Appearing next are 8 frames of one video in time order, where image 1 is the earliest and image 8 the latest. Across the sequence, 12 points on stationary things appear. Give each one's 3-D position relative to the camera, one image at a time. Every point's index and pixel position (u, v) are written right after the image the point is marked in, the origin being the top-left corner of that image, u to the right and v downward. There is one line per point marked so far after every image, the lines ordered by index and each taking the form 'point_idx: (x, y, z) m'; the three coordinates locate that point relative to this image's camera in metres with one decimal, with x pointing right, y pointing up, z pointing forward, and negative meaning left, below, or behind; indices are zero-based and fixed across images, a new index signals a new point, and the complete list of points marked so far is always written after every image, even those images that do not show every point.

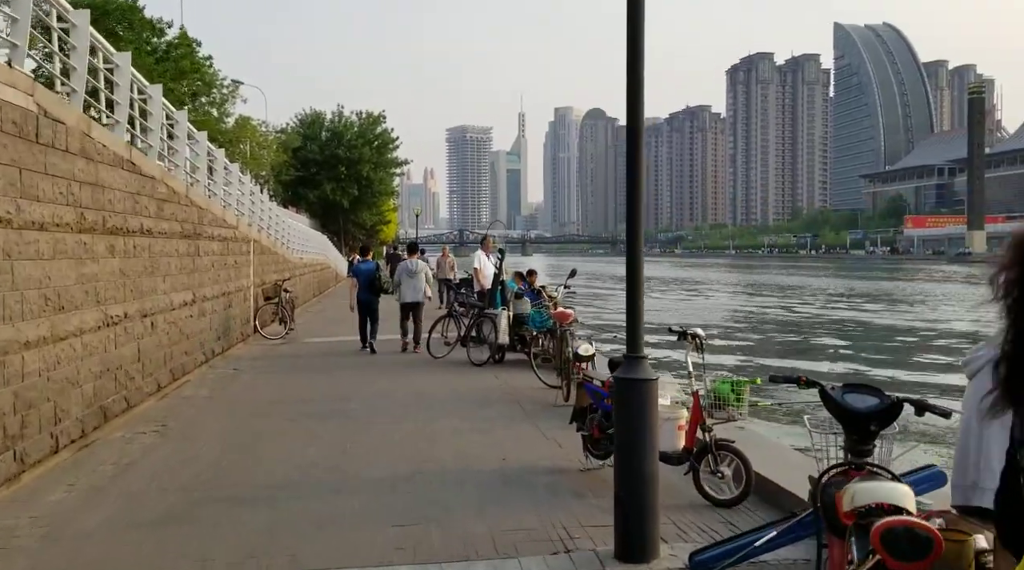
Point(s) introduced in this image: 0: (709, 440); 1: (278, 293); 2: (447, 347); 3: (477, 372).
0: (+1.1, -0.8, +4.8) m
1: (-4.0, -0.1, +15.3) m
2: (-0.9, -0.9, +12.0) m
3: (-0.4, -1.0, +10.7) m
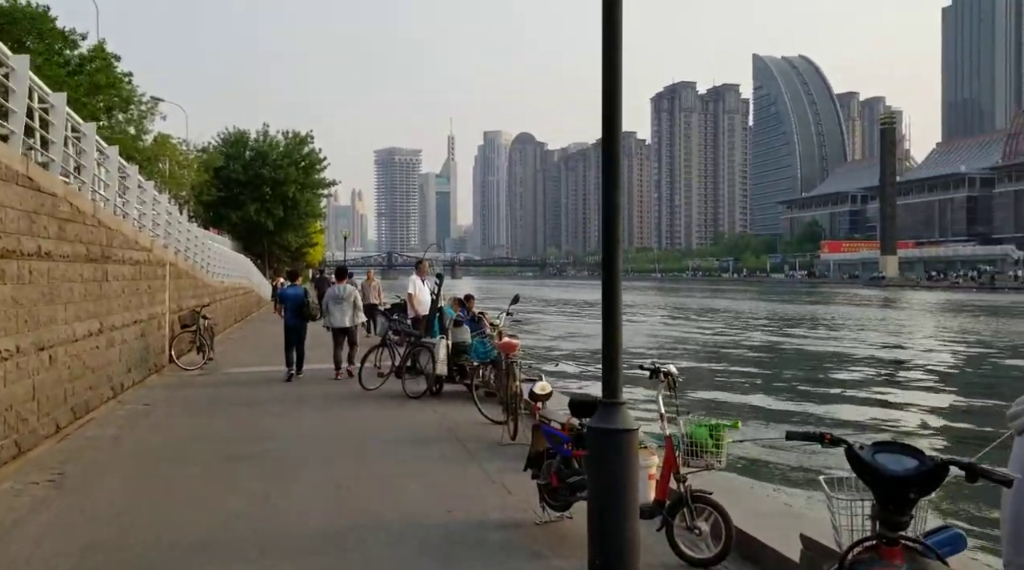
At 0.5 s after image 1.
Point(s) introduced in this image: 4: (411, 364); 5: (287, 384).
0: (+0.8, -1.0, +4.3) m
1: (-5.1, -0.6, +14.4) m
2: (-1.7, -1.2, +11.3) m
3: (-1.1, -1.4, +10.0) m
4: (-1.2, -1.0, +10.7) m
5: (-3.2, -1.4, +12.6) m
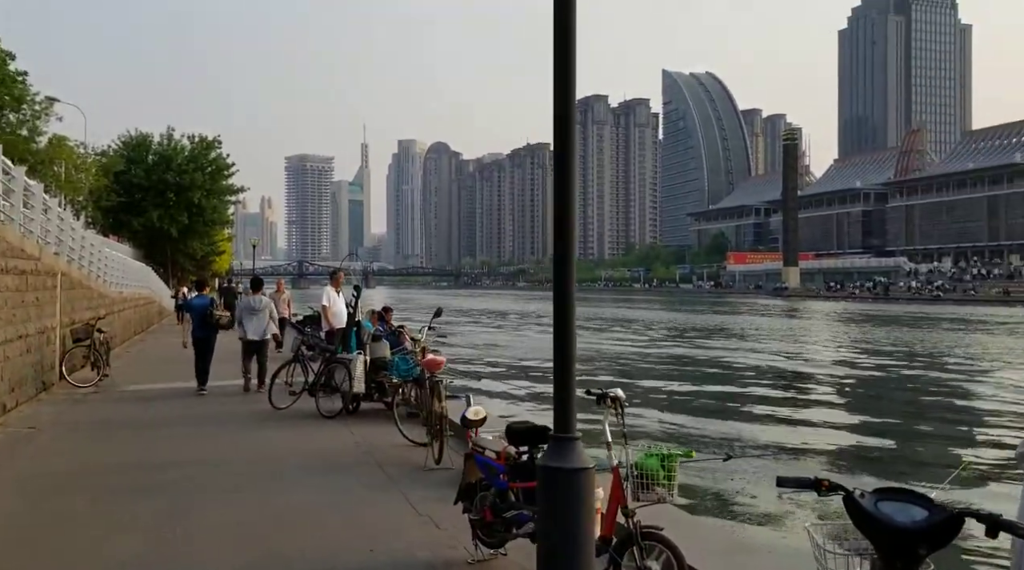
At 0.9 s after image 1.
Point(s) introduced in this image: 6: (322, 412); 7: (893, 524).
0: (+0.5, -1.1, +3.9) m
1: (-6.3, -0.7, +13.4) m
2: (-2.6, -1.3, +10.7) m
3: (-2.0, -1.5, +9.4) m
4: (-2.1, -1.1, +10.1) m
5: (-4.3, -1.5, +11.8) m
6: (-2.1, -1.4, +10.1) m
7: (+1.0, -0.6, +2.2) m
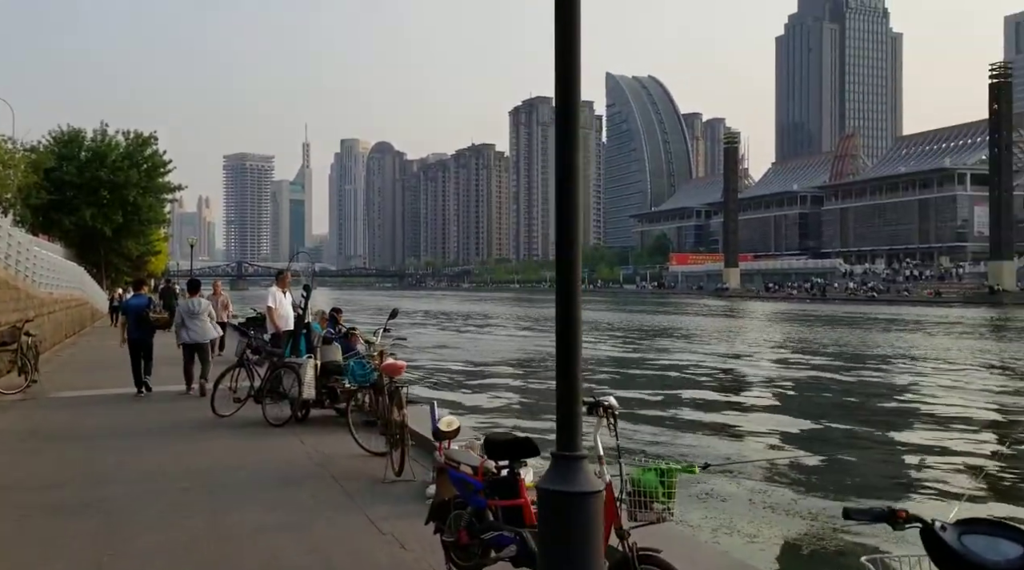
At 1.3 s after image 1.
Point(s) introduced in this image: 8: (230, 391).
0: (+0.5, -1.1, +3.6) m
1: (-7.0, -0.7, +12.6) m
2: (-3.1, -1.4, +10.1) m
3: (-2.4, -1.5, +8.9) m
4: (-2.6, -1.1, +9.5) m
5: (-4.9, -1.5, +11.2) m
6: (-2.6, -1.4, +9.6) m
7: (+1.0, -0.6, +1.9) m
8: (-3.2, -1.2, +10.0) m
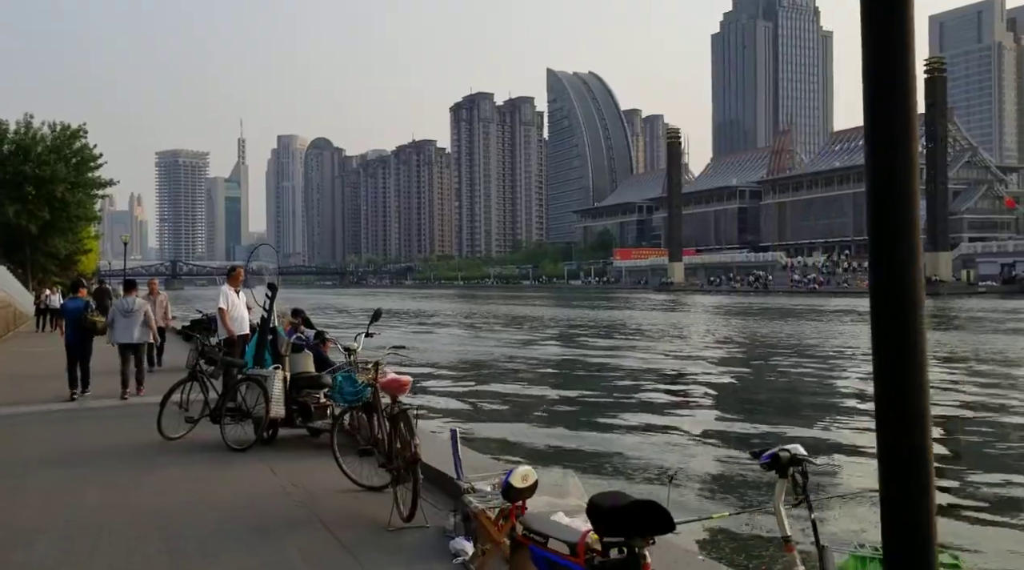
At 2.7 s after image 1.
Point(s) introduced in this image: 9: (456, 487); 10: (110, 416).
0: (+0.9, -1.0, +2.3) m
1: (-7.2, -0.8, +10.9) m
2: (-3.1, -1.3, +8.6) m
3: (-2.3, -1.5, +7.4) m
4: (-2.5, -1.1, +8.1) m
5: (-5.0, -1.5, +9.6) m
6: (-2.5, -1.4, +8.1) m
7: (+1.5, -0.6, +0.7) m
8: (-3.2, -1.2, +8.5) m
9: (-0.3, -1.3, +5.7) m
10: (-4.7, -1.5, +10.5) m
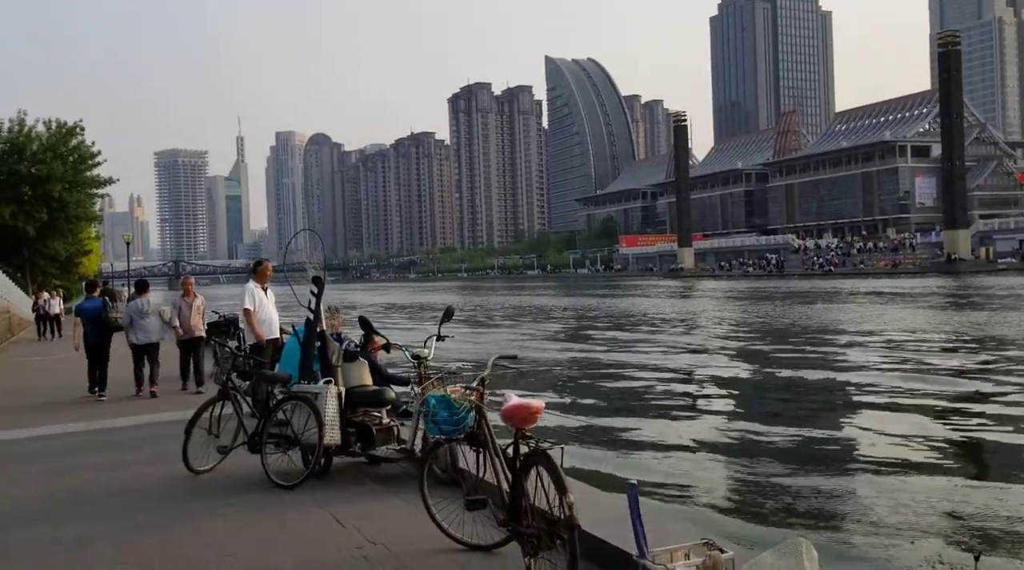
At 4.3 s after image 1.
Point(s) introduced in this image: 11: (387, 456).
0: (+1.7, -1.0, +0.8) m
1: (-6.4, -0.8, +9.3) m
2: (-2.3, -1.3, +7.0) m
3: (-1.5, -1.4, +5.9) m
4: (-1.7, -1.1, +6.5) m
5: (-4.1, -1.6, +8.0) m
6: (-1.7, -1.4, +6.6) m
7: (+2.3, -0.5, -0.9) m
8: (-2.4, -1.1, +7.0) m
9: (+0.5, -1.2, +4.1) m
10: (-3.9, -1.5, +8.9) m
11: (-0.9, -1.3, +6.6) m
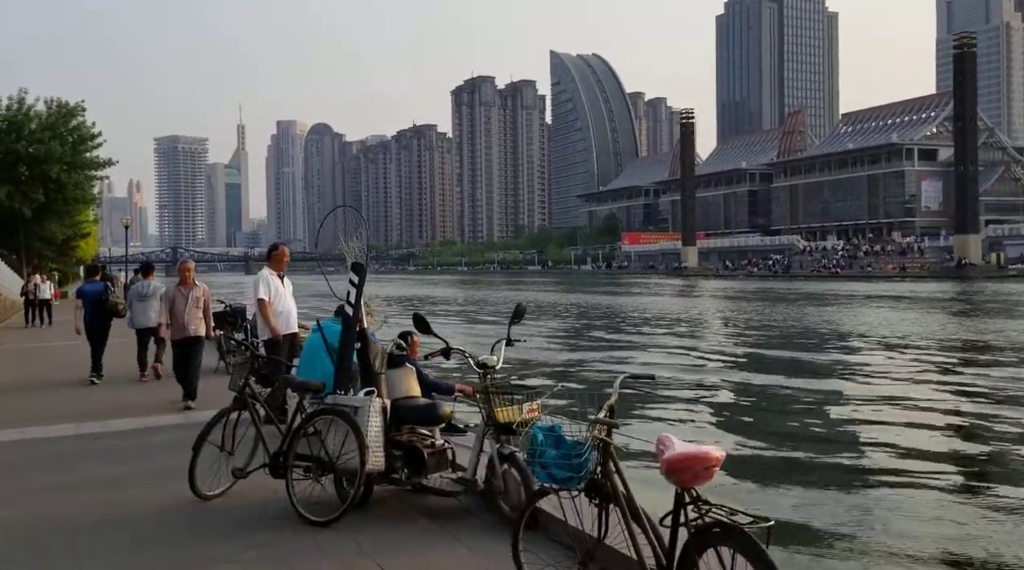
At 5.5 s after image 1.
0: (+2.2, -1.0, -0.4) m
1: (-5.9, -0.6, +8.1) m
2: (-1.8, -1.2, +5.8) m
3: (-1.0, -1.4, +4.7) m
4: (-1.2, -1.0, +5.3) m
5: (-3.7, -1.4, +6.8) m
6: (-1.2, -1.3, +5.3) m
7: (+2.8, -0.6, -2.1) m
8: (-1.9, -1.0, +5.8) m
9: (+1.0, -1.2, +2.9) m
10: (-3.4, -1.4, +7.7) m
11: (-0.4, -1.2, +5.3) m
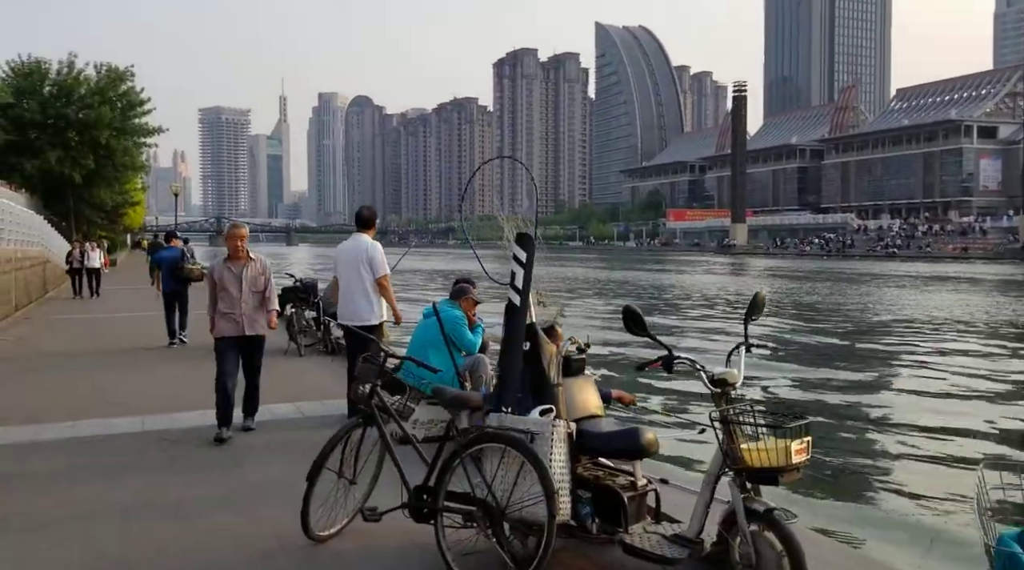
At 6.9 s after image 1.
0: (+3.0, -1.1, -2.0) m
1: (-4.7, -0.4, +6.8) m
2: (-0.8, -1.1, +4.4) m
3: (0.0, -1.3, +3.3) m
4: (-0.2, -0.9, +3.9) m
5: (-2.6, -1.3, +5.5) m
6: (-0.2, -1.2, +3.9) m
7: (+3.5, -0.7, -3.7) m
8: (-0.9, -0.9, +4.4) m
9: (+1.9, -1.2, +1.4) m
10: (-2.3, -1.2, +6.4) m
11: (+0.6, -1.1, +3.9) m
